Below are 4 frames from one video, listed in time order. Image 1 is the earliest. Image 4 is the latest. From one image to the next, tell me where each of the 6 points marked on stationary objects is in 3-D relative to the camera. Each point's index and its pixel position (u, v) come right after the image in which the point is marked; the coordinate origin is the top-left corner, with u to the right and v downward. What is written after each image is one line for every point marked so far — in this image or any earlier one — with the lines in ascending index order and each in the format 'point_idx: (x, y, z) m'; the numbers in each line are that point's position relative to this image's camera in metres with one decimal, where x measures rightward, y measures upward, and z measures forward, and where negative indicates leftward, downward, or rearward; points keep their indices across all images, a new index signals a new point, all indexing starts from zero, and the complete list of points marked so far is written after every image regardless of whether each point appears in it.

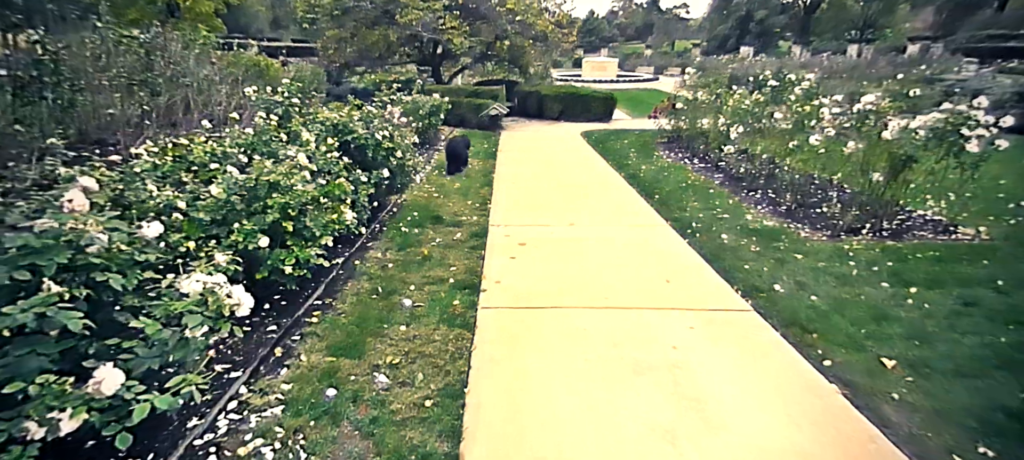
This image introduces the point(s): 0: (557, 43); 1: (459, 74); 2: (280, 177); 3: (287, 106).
0: (+1.1, +4.8, +13.3) m
1: (-1.5, +4.2, +14.0) m
2: (-1.2, +0.3, +2.7) m
3: (-2.0, +1.1, +4.5) m
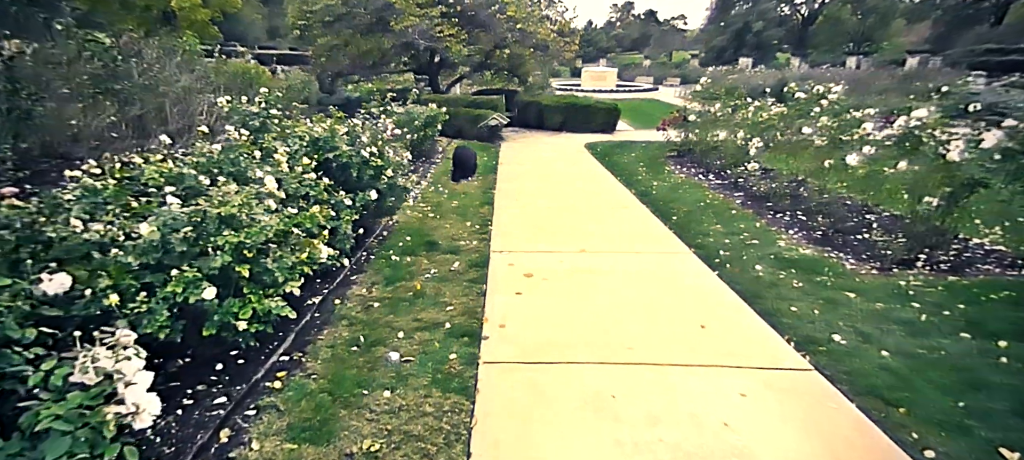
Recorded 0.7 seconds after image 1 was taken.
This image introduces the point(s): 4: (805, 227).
0: (+1.1, +4.4, +12.9) m
1: (-1.5, +3.9, +13.6) m
2: (-1.2, +0.1, +2.2) m
3: (-1.9, +0.9, +4.0) m
4: (+2.6, 0.0, +4.6) m
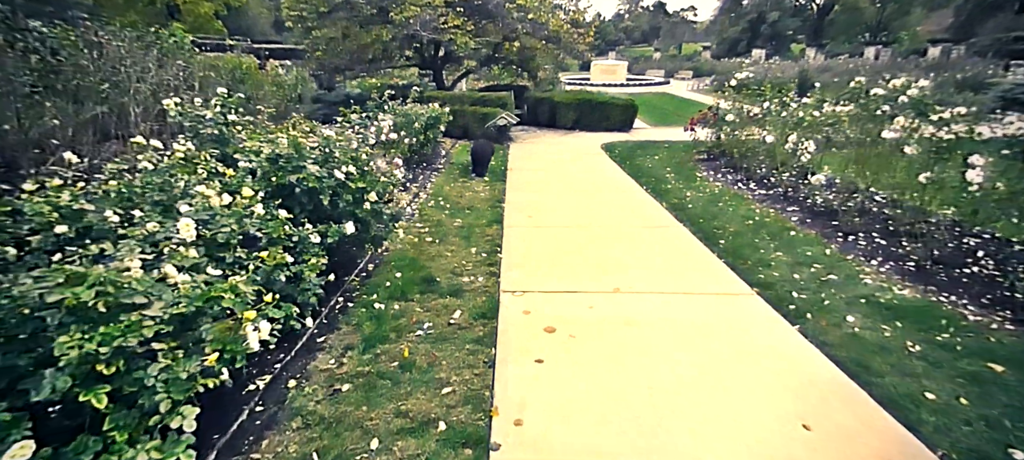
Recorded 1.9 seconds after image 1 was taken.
0: (+1.4, +4.3, +12.0) m
1: (-1.2, +3.7, +12.8) m
2: (-1.1, -0.1, +1.4) m
3: (-1.8, +0.6, +3.2) m
4: (+2.7, -0.2, +3.7) m
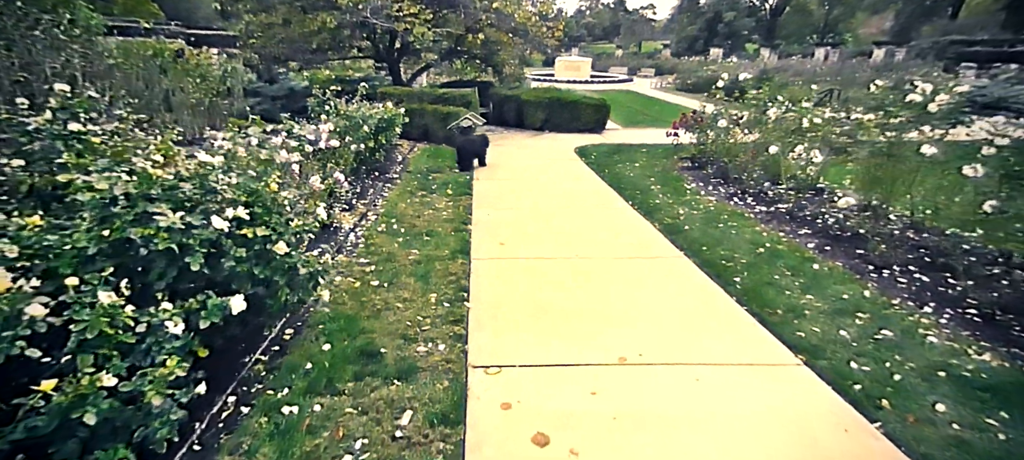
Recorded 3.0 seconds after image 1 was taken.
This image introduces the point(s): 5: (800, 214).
0: (+0.6, +4.1, +11.2) m
1: (-2.1, +3.6, +11.8) m
2: (-1.1, -0.4, +0.4) m
3: (-2.0, +0.4, +2.2) m
4: (+2.6, -0.4, +3.0) m
5: (+2.6, +0.1, +4.7) m
